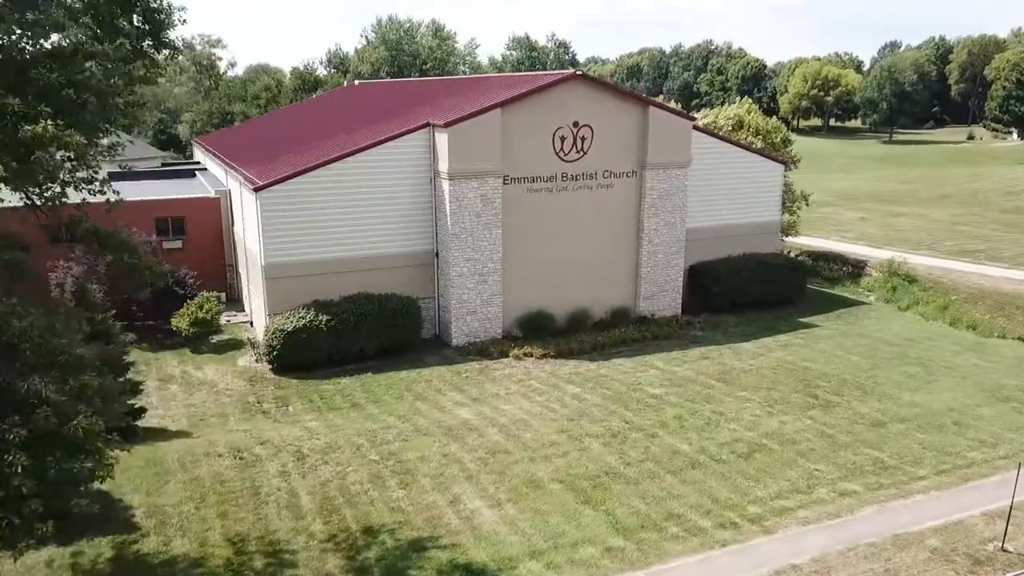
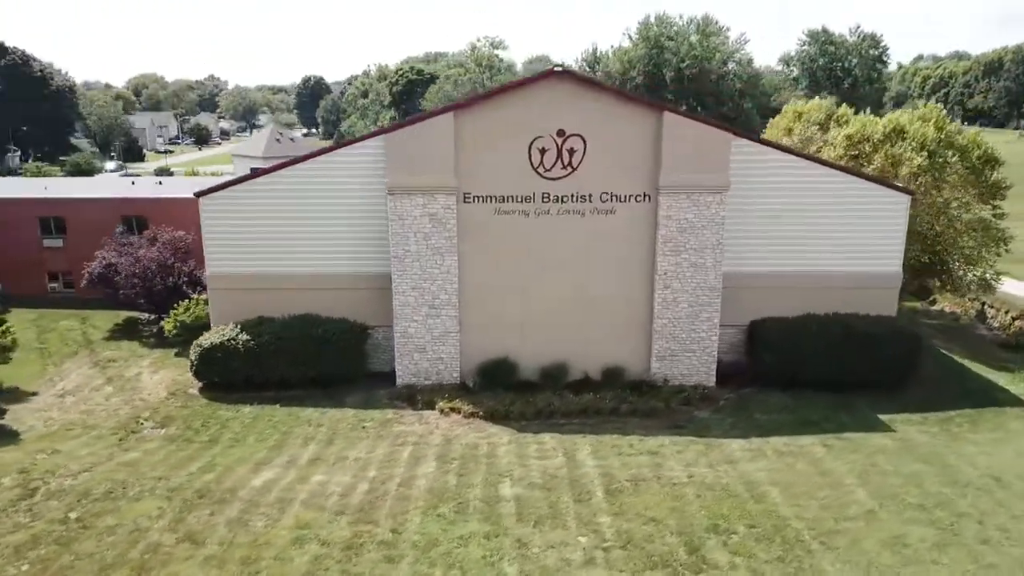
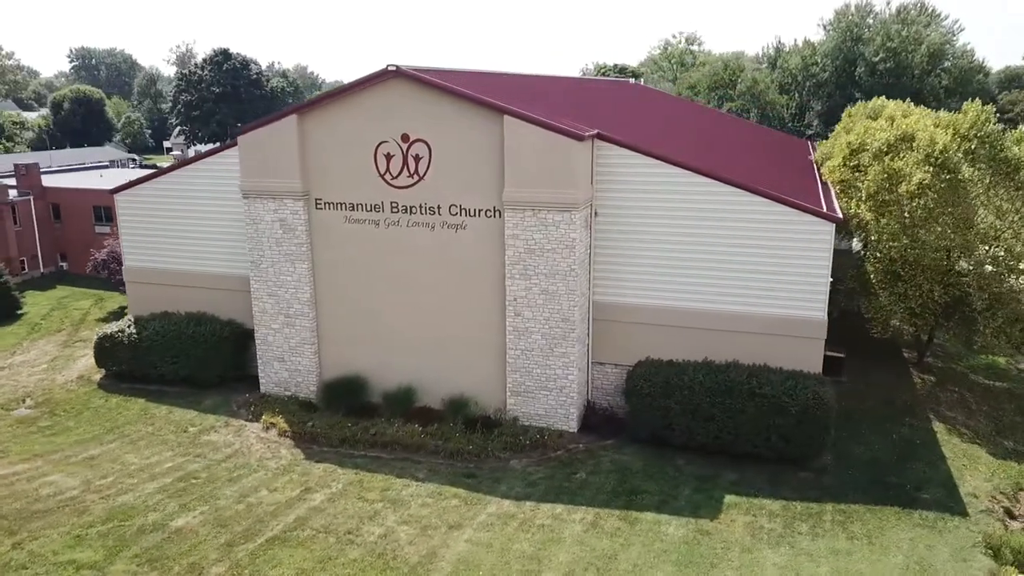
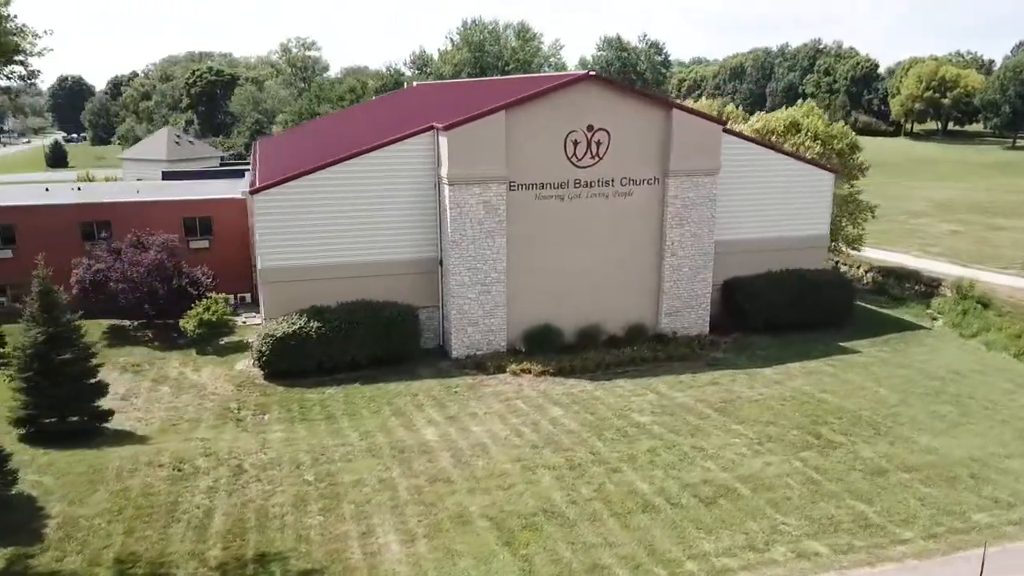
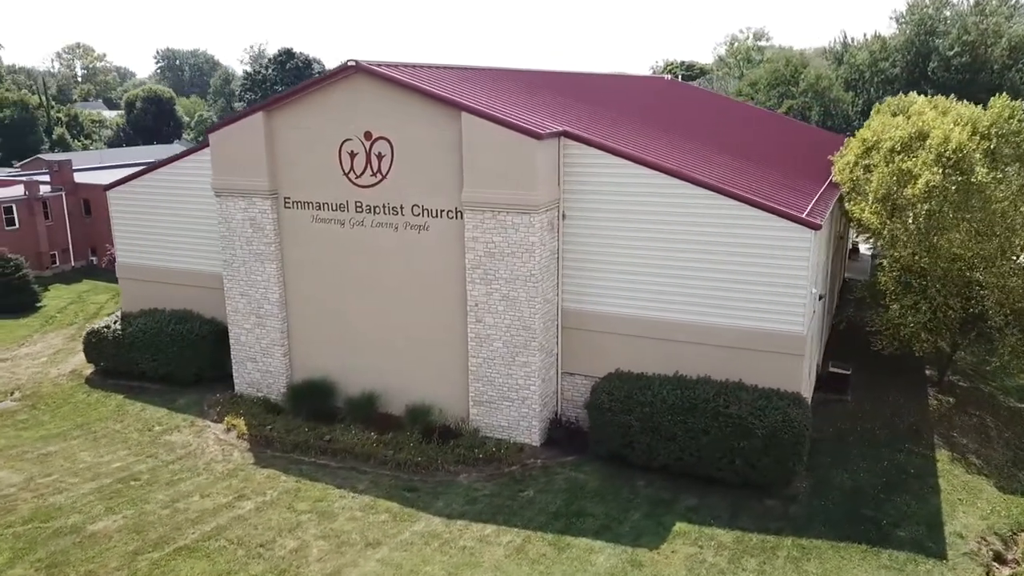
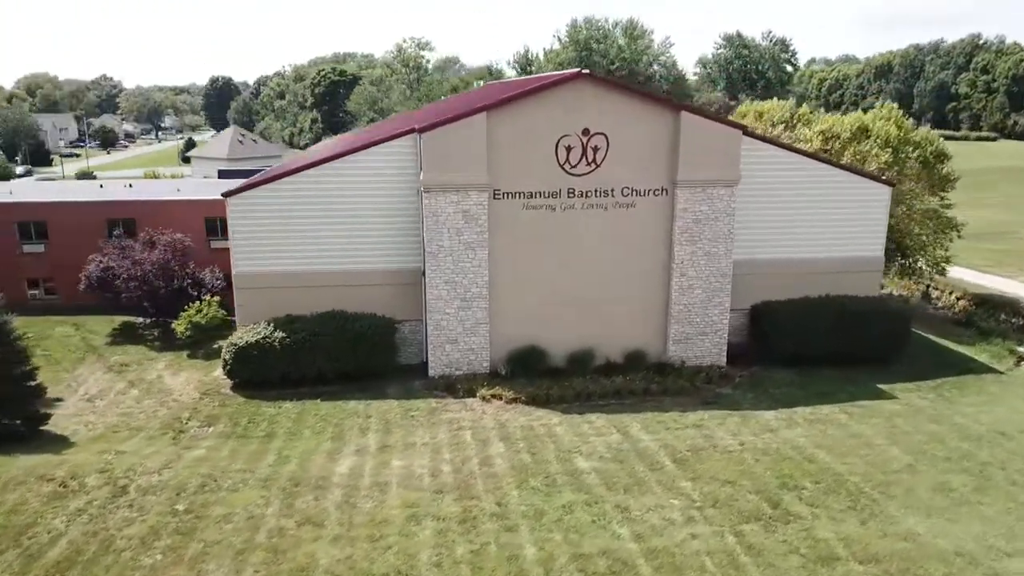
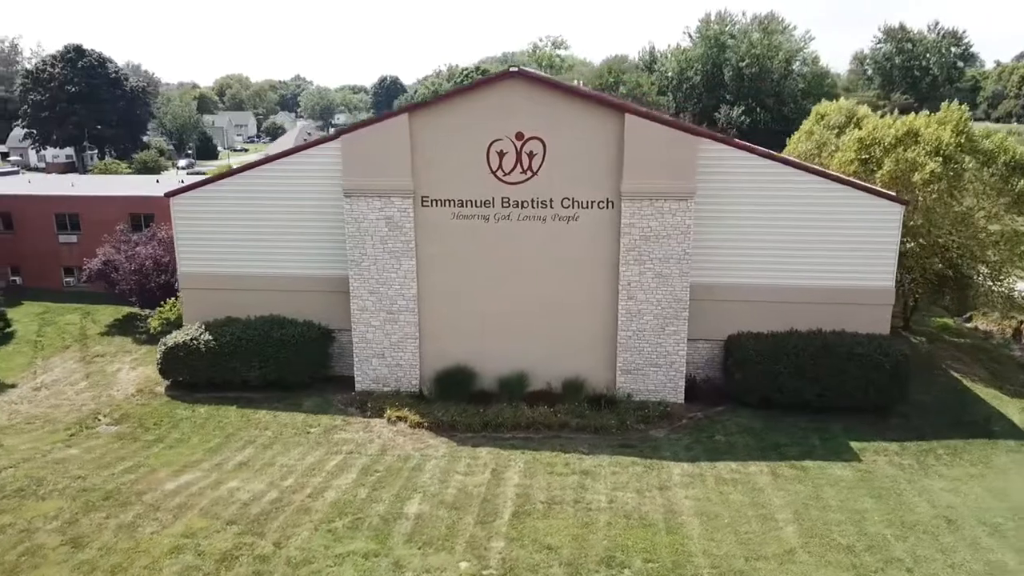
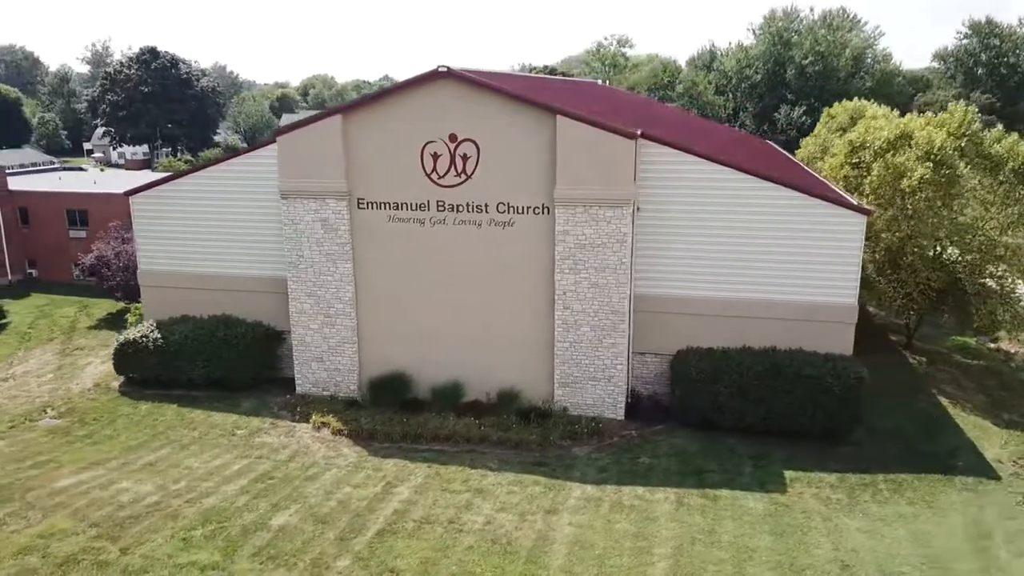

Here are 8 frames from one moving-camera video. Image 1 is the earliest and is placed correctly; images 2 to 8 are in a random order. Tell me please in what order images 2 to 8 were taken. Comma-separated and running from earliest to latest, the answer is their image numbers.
4, 6, 2, 7, 8, 3, 5
